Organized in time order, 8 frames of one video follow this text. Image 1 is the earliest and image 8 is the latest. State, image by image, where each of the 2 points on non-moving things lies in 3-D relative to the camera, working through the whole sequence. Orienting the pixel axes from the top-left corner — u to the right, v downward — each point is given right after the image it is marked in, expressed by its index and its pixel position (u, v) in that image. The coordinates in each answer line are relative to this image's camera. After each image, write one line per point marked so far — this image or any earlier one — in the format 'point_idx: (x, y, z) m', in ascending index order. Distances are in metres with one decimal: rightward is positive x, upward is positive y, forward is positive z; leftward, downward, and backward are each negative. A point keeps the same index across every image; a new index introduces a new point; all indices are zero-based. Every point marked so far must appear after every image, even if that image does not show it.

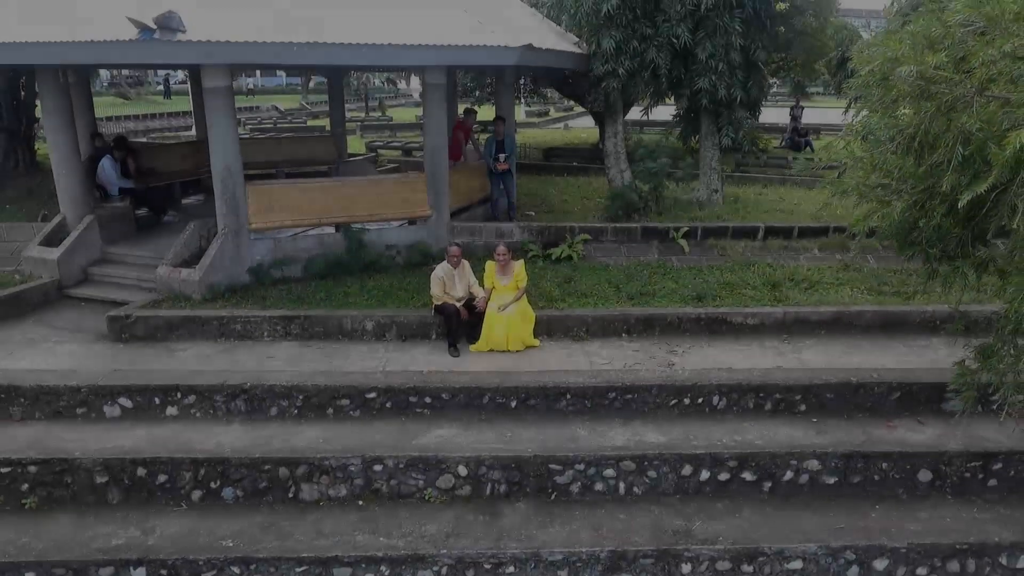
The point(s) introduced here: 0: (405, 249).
0: (-0.8, +0.3, +7.6) m
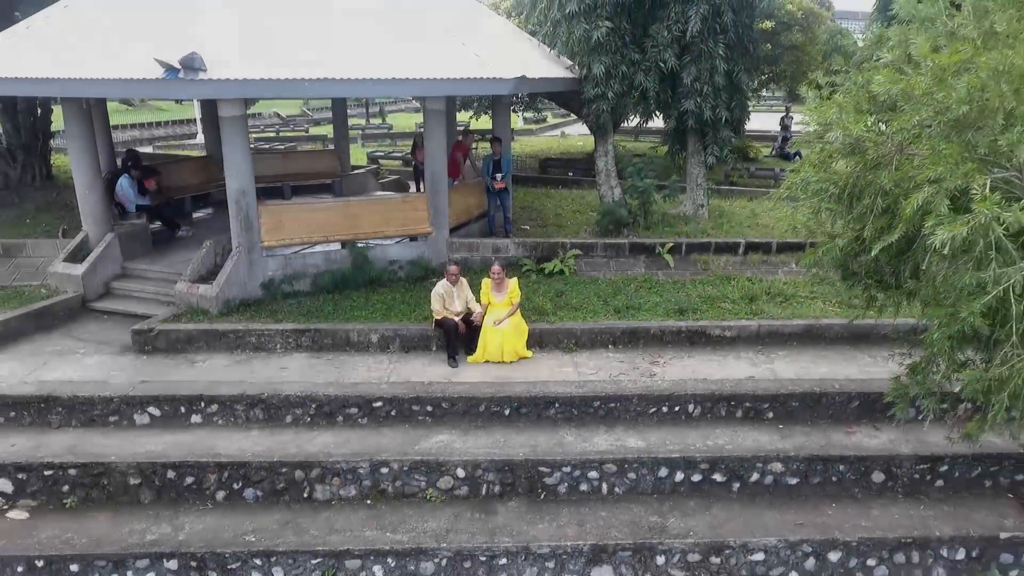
0: (-0.8, +0.2, +8.1) m
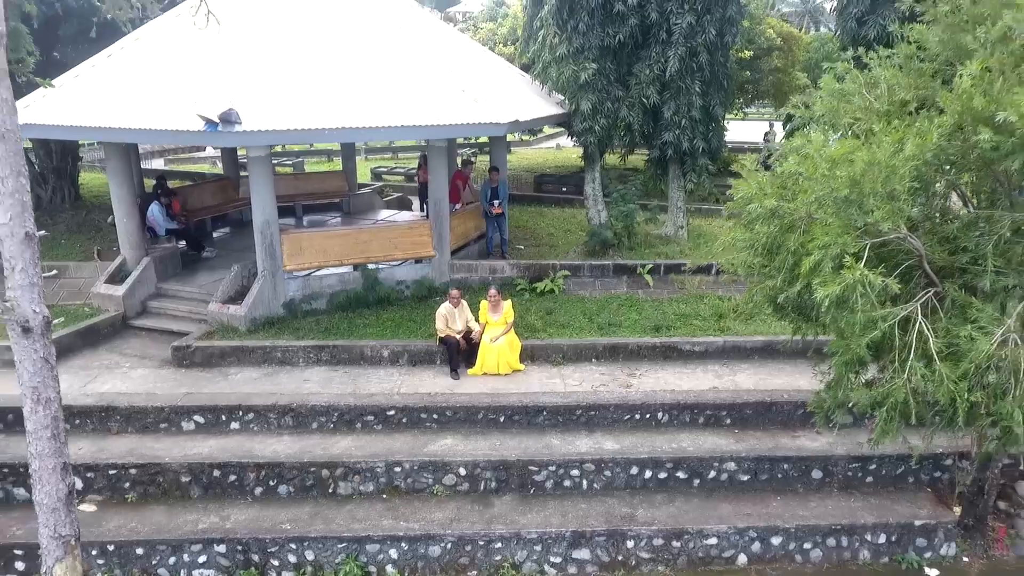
0: (-0.8, 0.0, +9.0) m
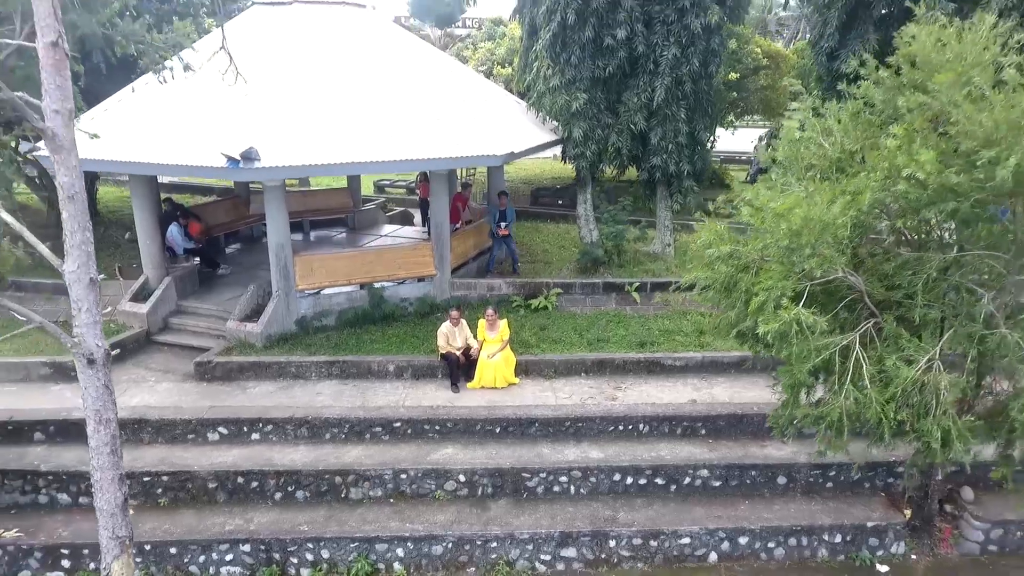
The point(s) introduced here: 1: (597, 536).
0: (-0.9, -0.1, +9.7) m
1: (+0.5, -1.4, +6.1) m
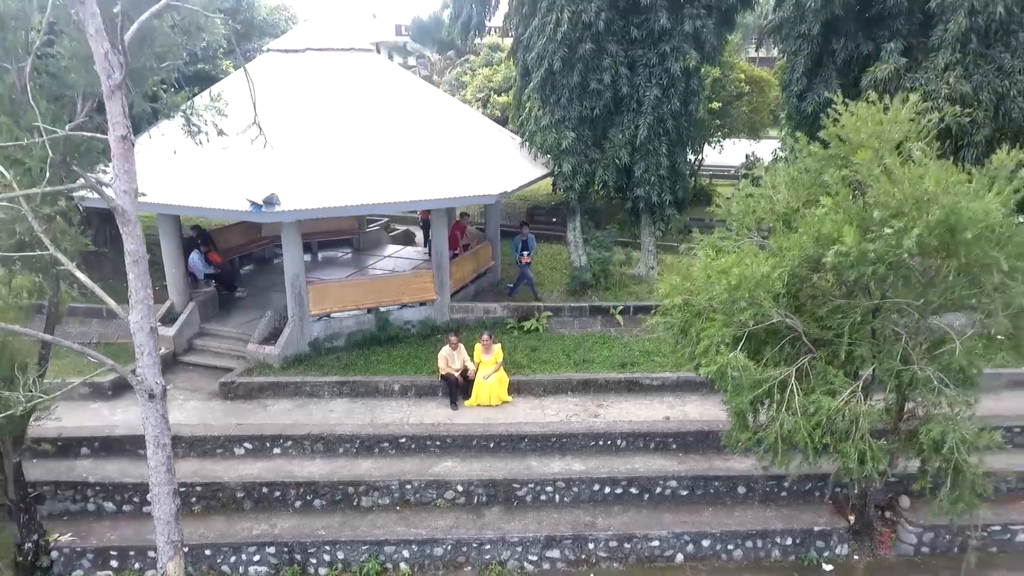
0: (-0.9, -0.4, +10.6) m
1: (+0.4, -1.7, +7.0) m
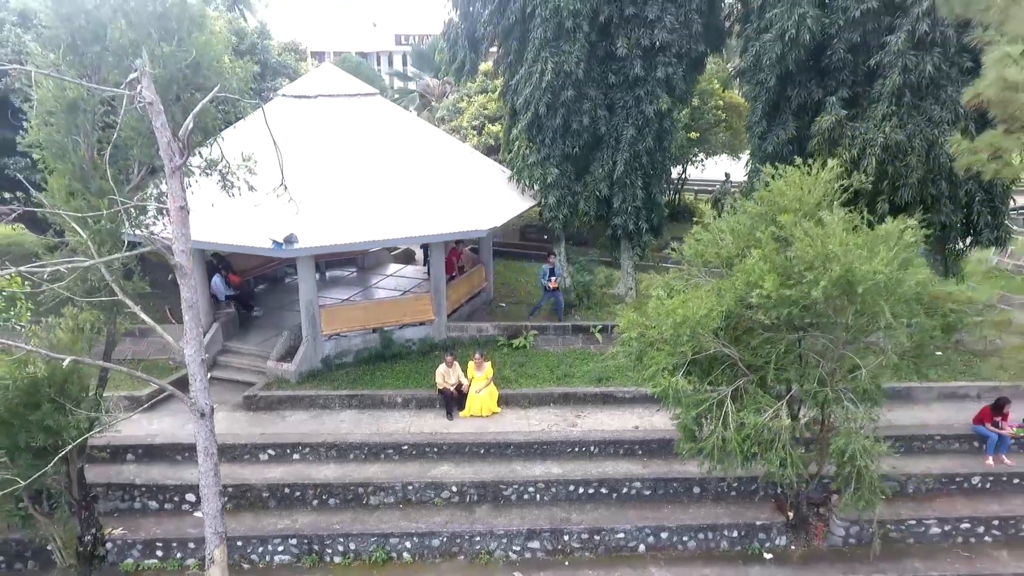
0: (-1.0, -0.6, +11.8) m
1: (+0.3, -1.9, +8.3) m
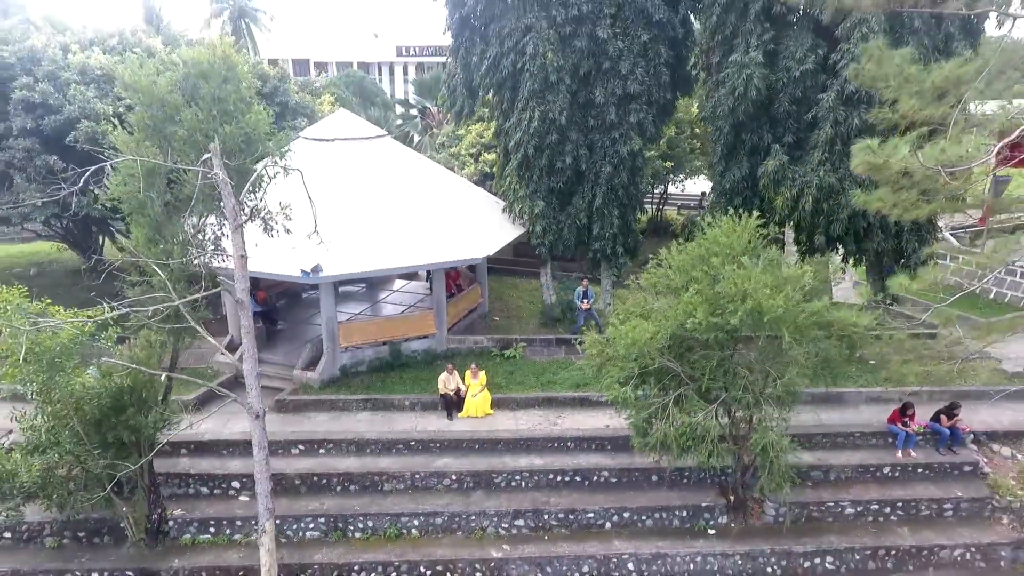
0: (-1.1, -0.8, +13.6) m
1: (+0.2, -2.1, +10.1) m
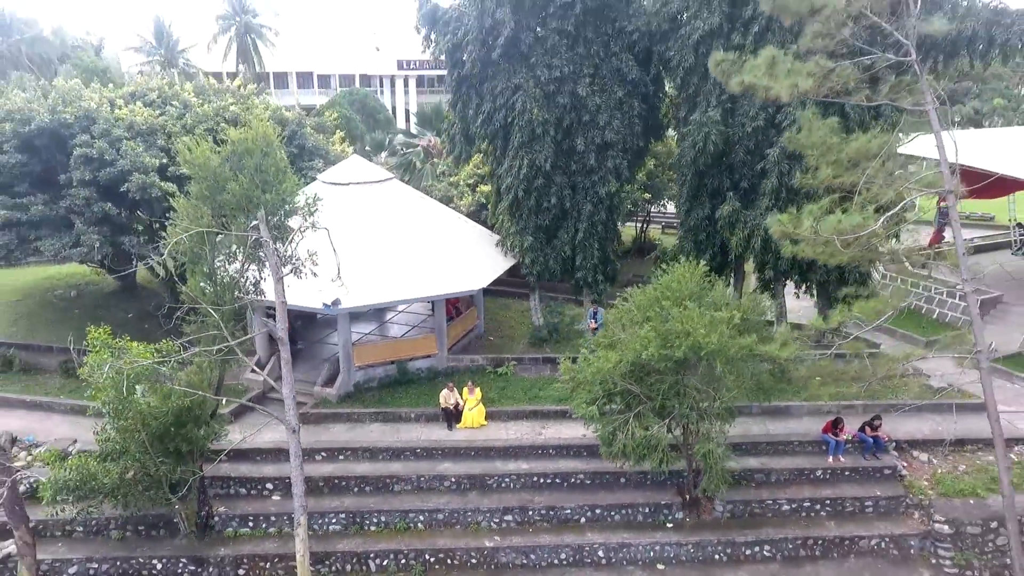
0: (-1.3, -1.2, +15.6) m
1: (+0.1, -2.5, +12.0) m
